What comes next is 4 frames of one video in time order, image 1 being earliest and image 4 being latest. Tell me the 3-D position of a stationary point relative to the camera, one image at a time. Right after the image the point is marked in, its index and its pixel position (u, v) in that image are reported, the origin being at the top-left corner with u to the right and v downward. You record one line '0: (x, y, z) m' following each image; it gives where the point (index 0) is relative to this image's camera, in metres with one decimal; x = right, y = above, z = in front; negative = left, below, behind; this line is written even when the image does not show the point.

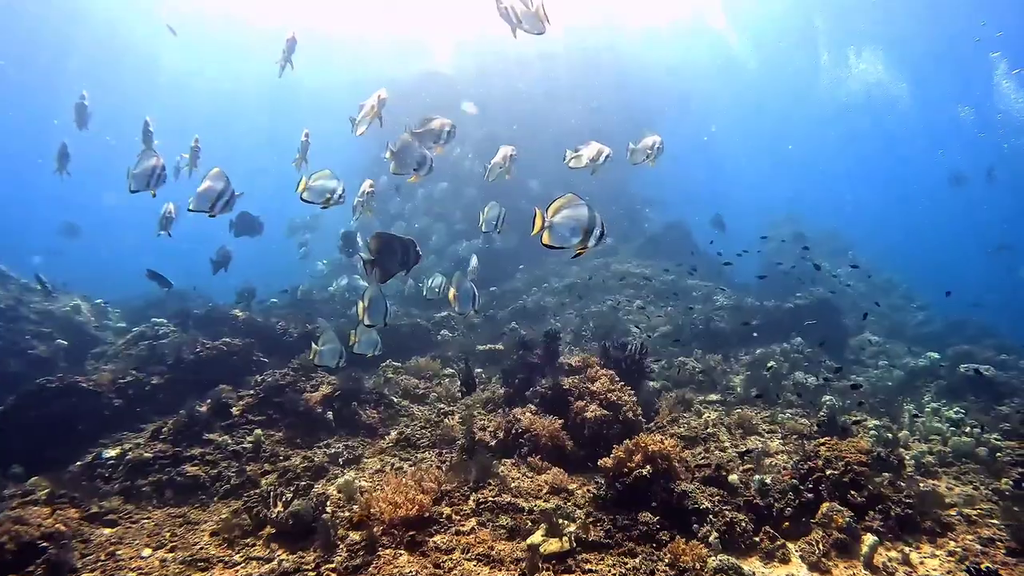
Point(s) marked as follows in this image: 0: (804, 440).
0: (+4.0, -2.2, +6.7) m
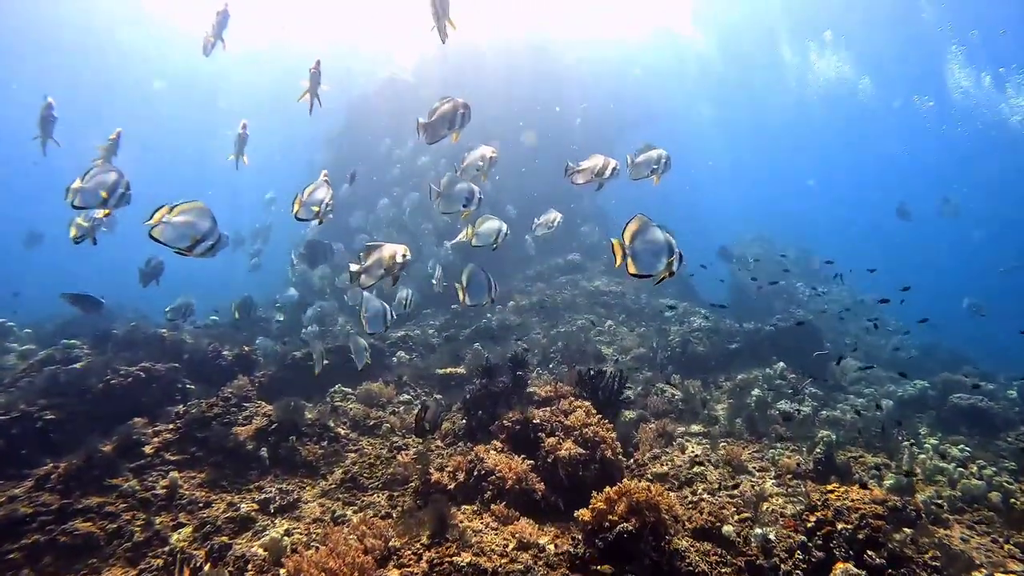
0: (+3.6, -2.5, +6.0) m
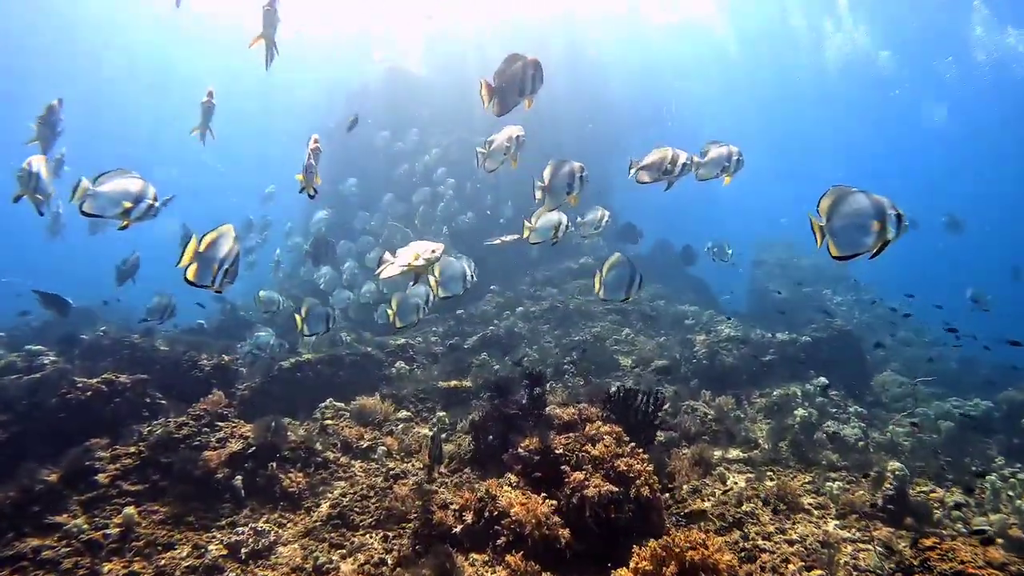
0: (+3.8, -2.6, +5.1) m
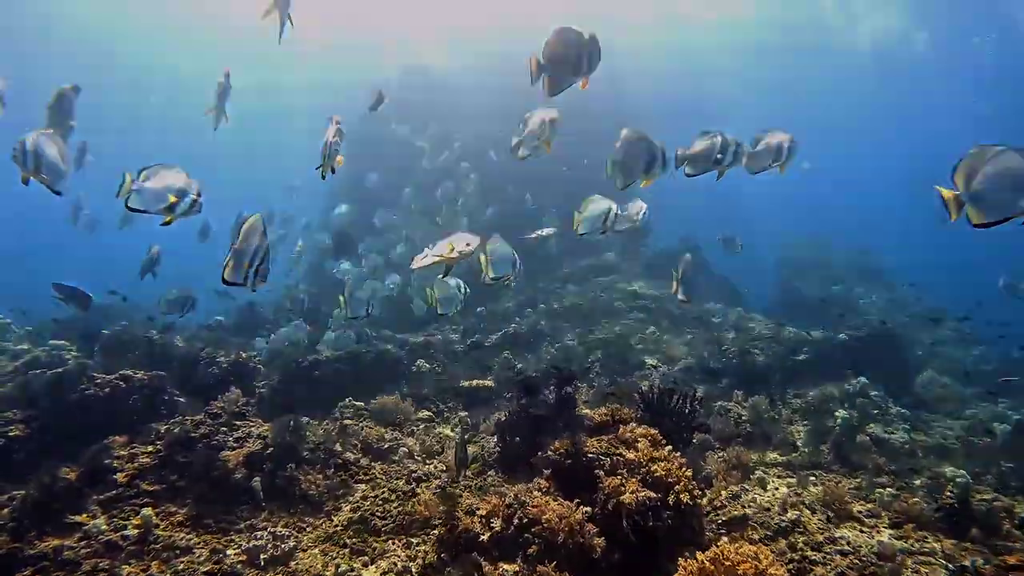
0: (+4.1, -2.5, +4.7) m
